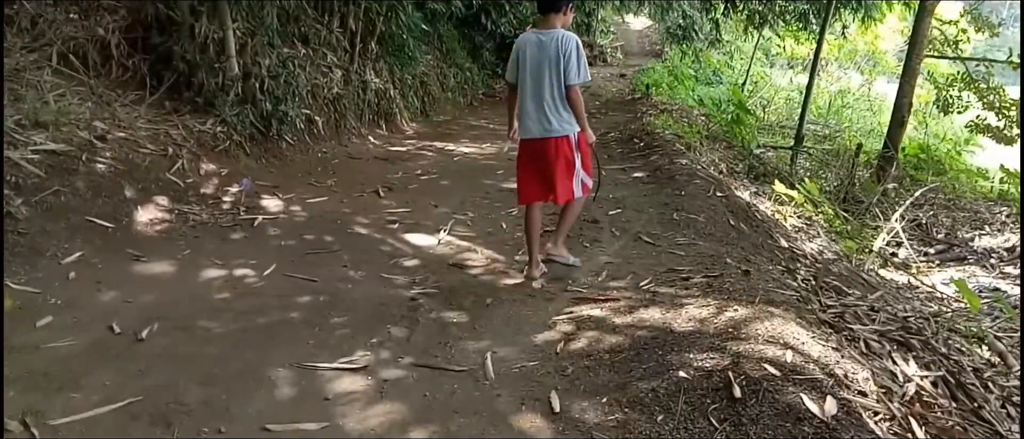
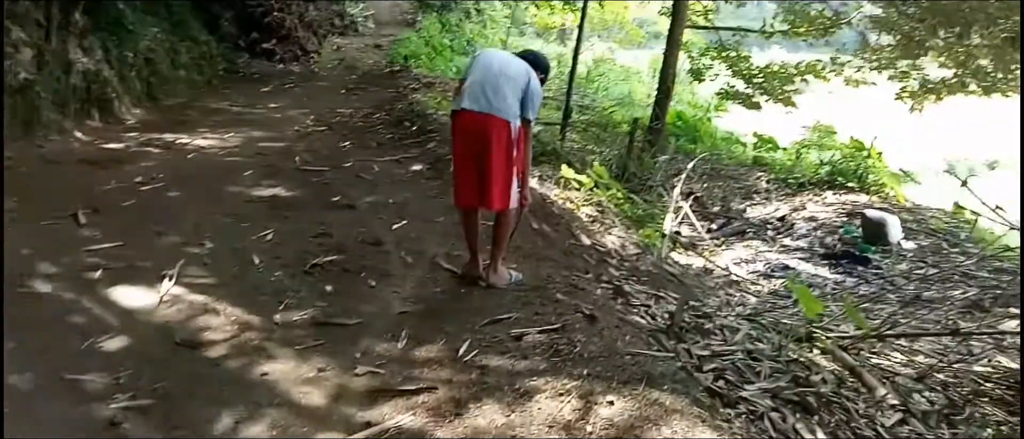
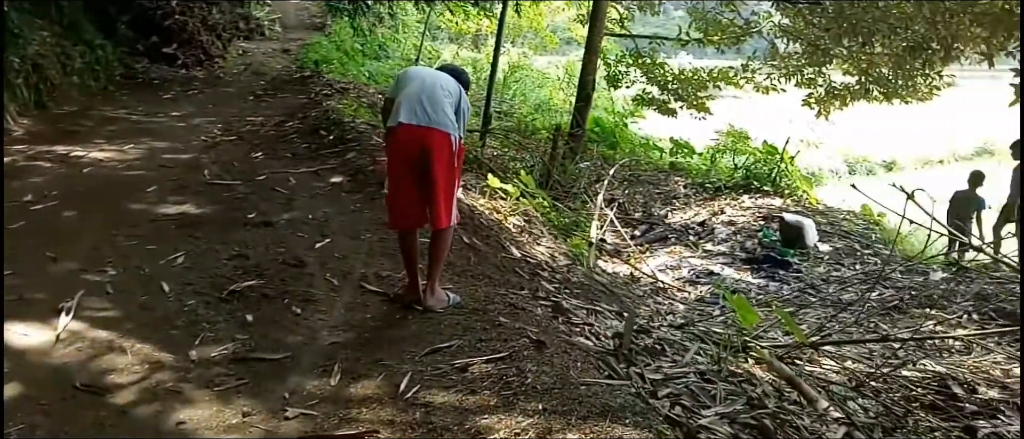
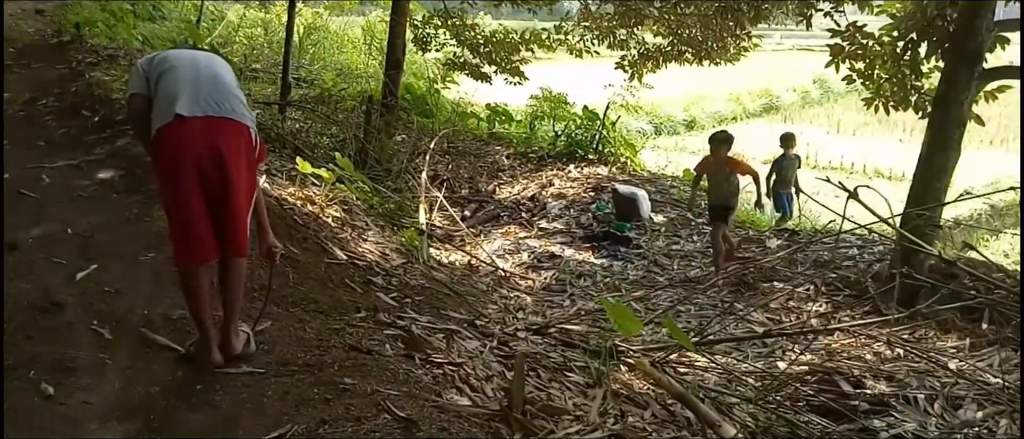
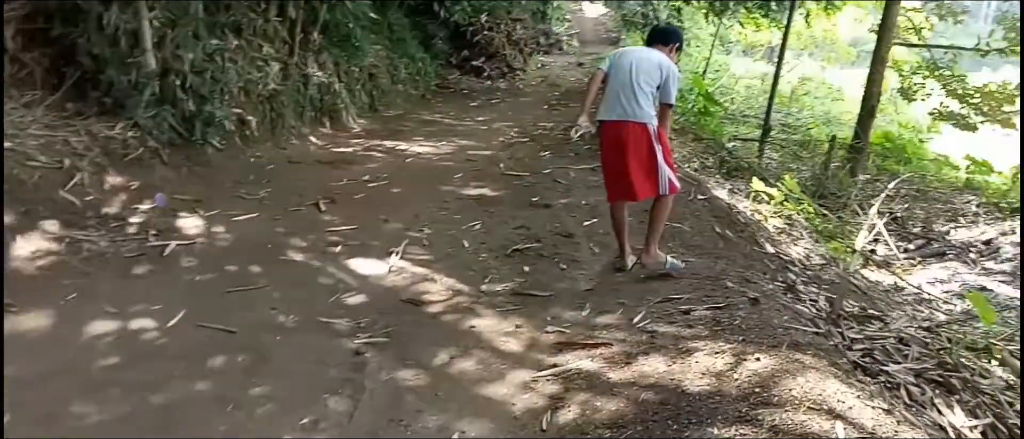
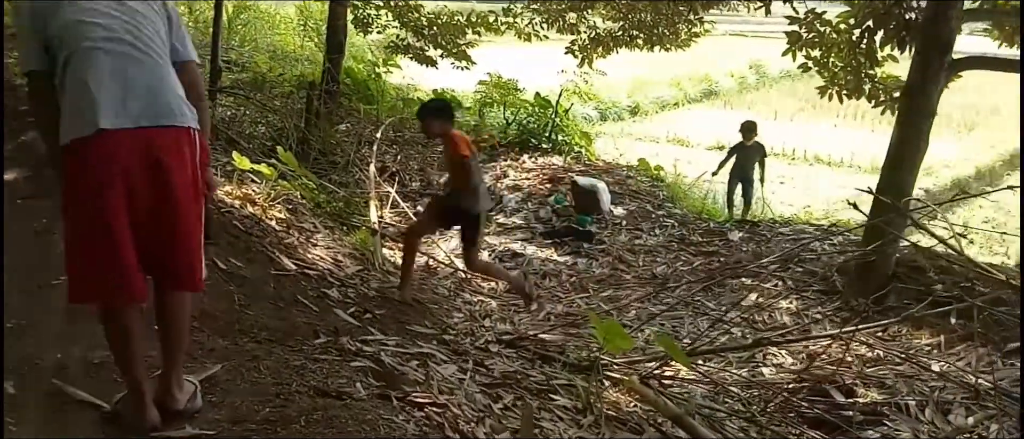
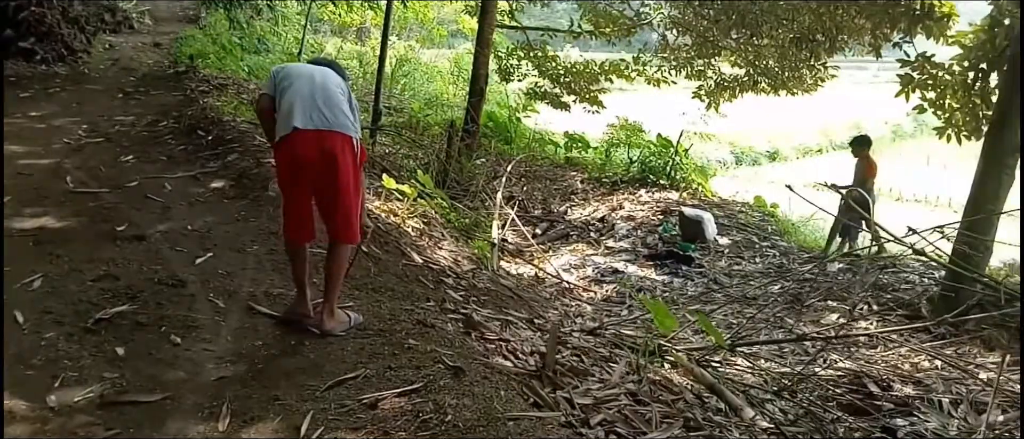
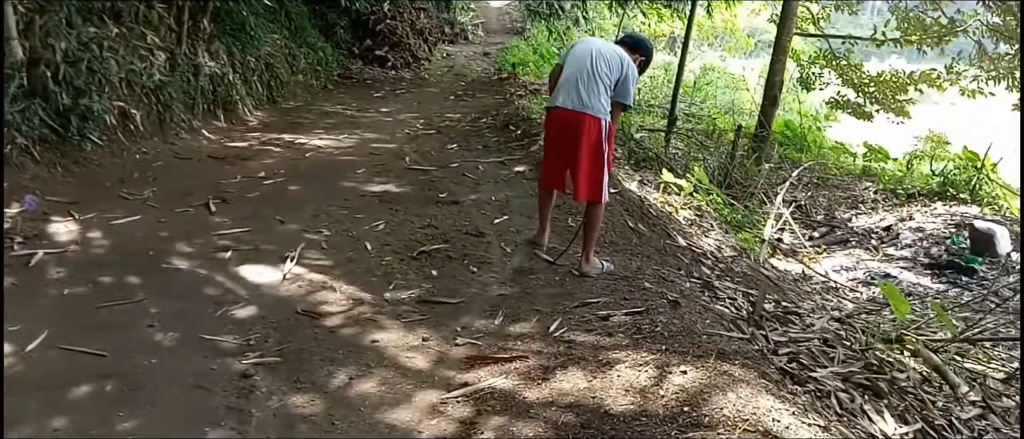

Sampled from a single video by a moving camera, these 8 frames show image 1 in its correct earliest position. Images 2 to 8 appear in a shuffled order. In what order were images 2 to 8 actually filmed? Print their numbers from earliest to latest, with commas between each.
5, 8, 2, 3, 7, 4, 6
